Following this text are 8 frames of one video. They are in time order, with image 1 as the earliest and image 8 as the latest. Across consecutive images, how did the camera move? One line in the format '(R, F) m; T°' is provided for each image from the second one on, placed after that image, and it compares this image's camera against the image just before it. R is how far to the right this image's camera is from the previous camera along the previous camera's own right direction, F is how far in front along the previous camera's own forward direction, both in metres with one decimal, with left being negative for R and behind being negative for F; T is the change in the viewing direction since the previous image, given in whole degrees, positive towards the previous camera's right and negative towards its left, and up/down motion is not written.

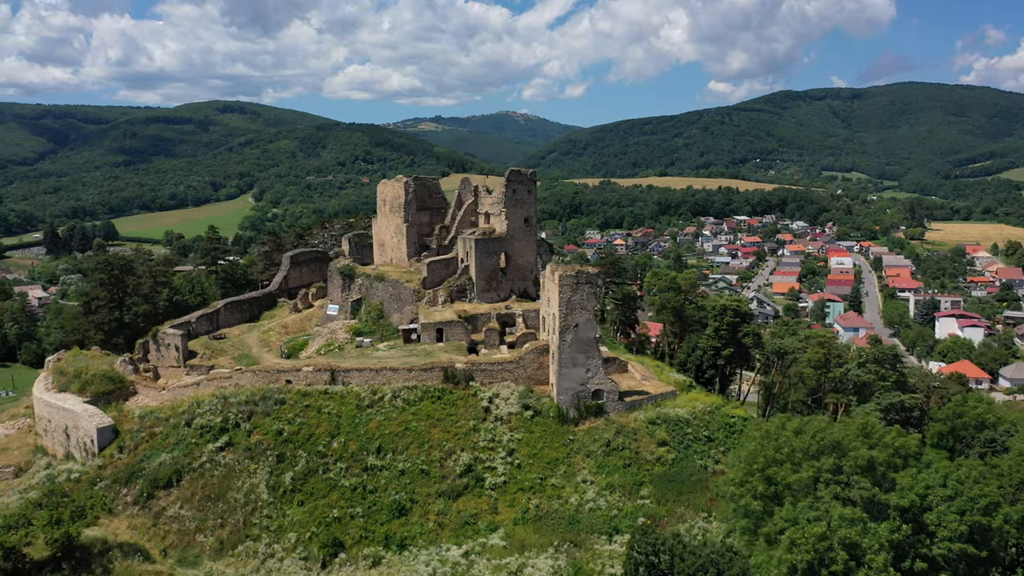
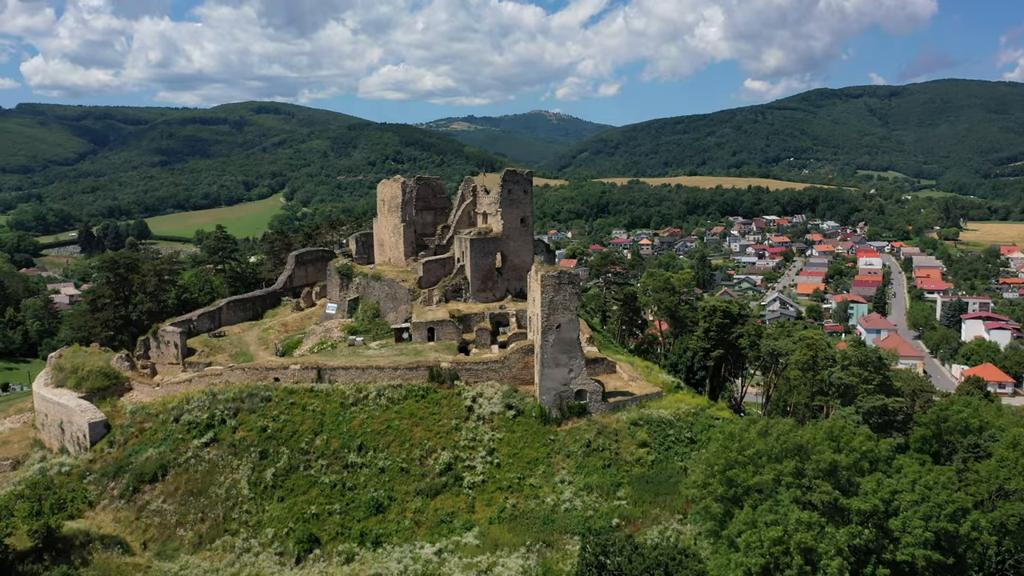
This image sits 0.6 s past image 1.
(+1.1, 0.0) m; -2°
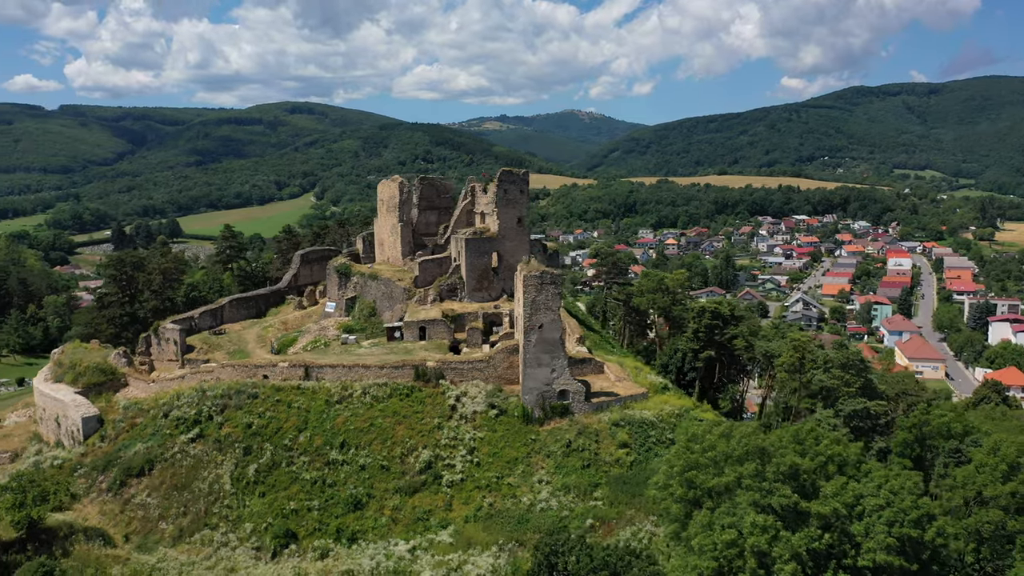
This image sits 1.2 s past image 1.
(+1.1, 0.0) m; -2°
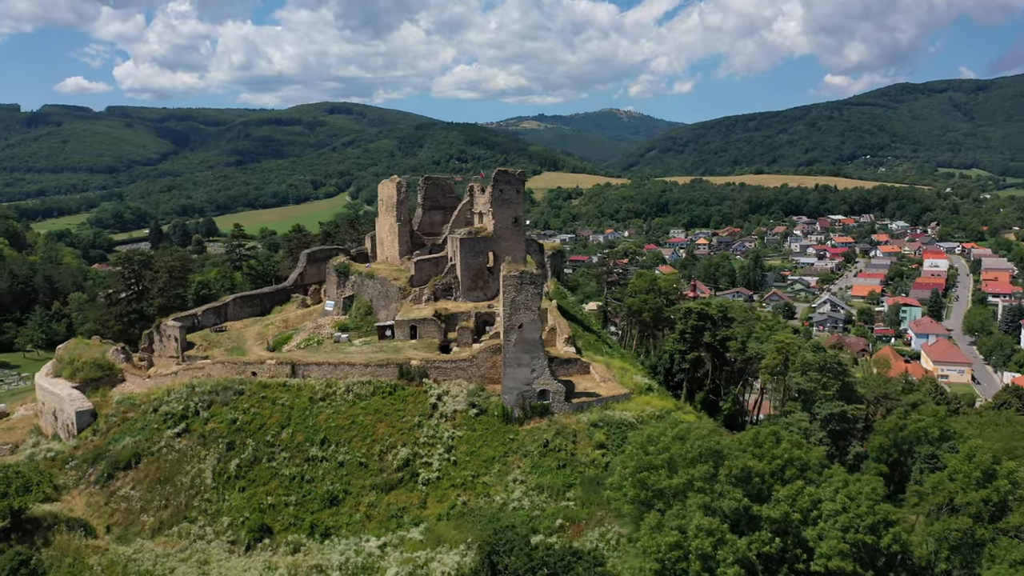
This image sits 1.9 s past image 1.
(+1.3, 0.0) m; -3°
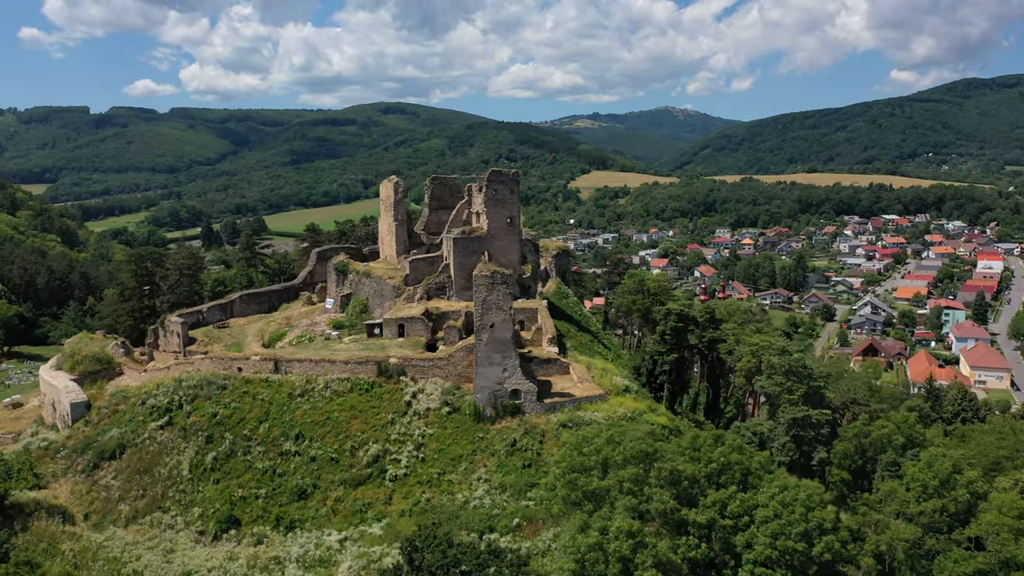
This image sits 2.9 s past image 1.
(+1.9, 0.0) m; -4°
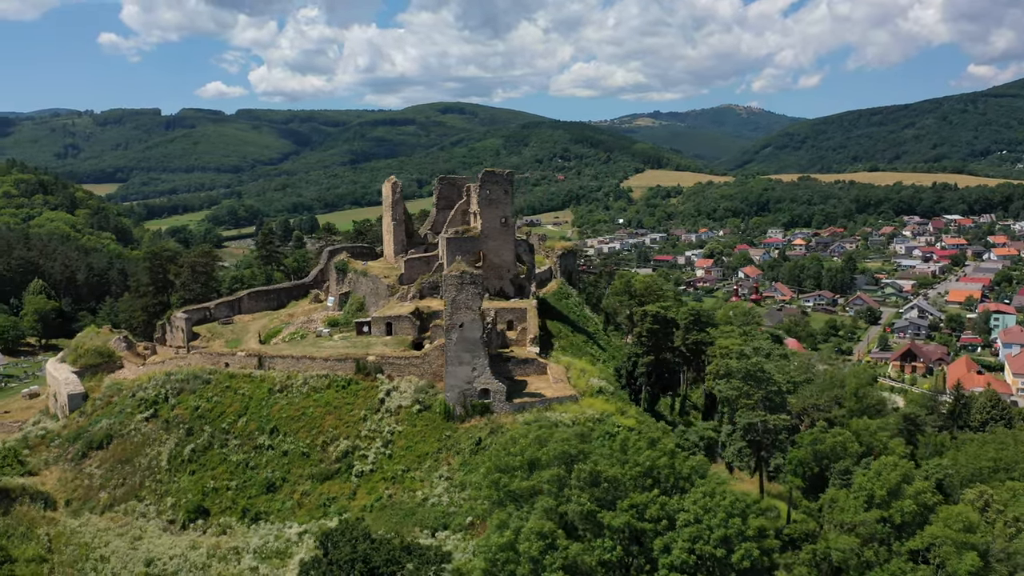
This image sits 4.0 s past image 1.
(+2.1, 0.0) m; -4°
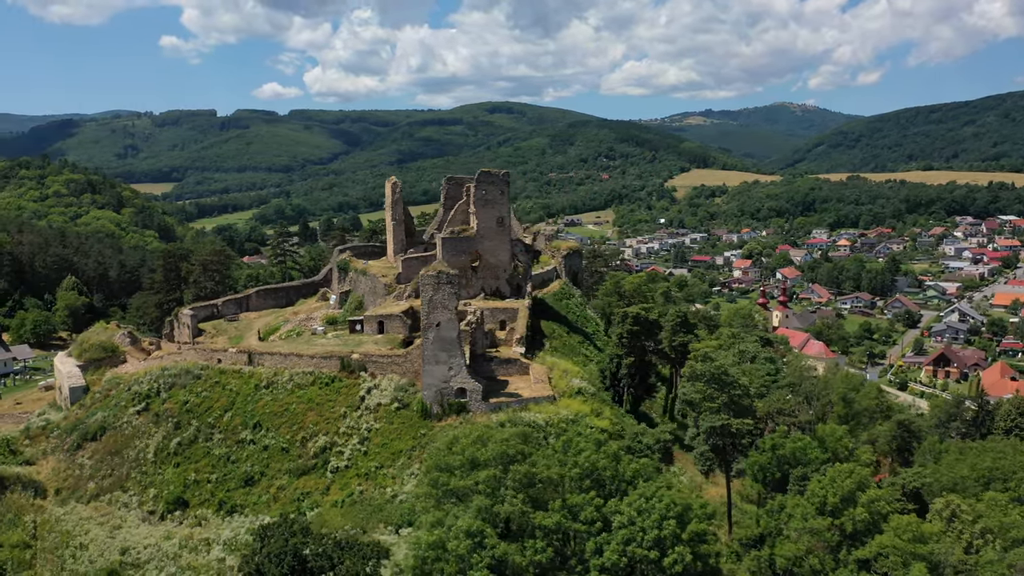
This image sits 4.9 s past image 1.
(+1.7, 0.0) m; -3°
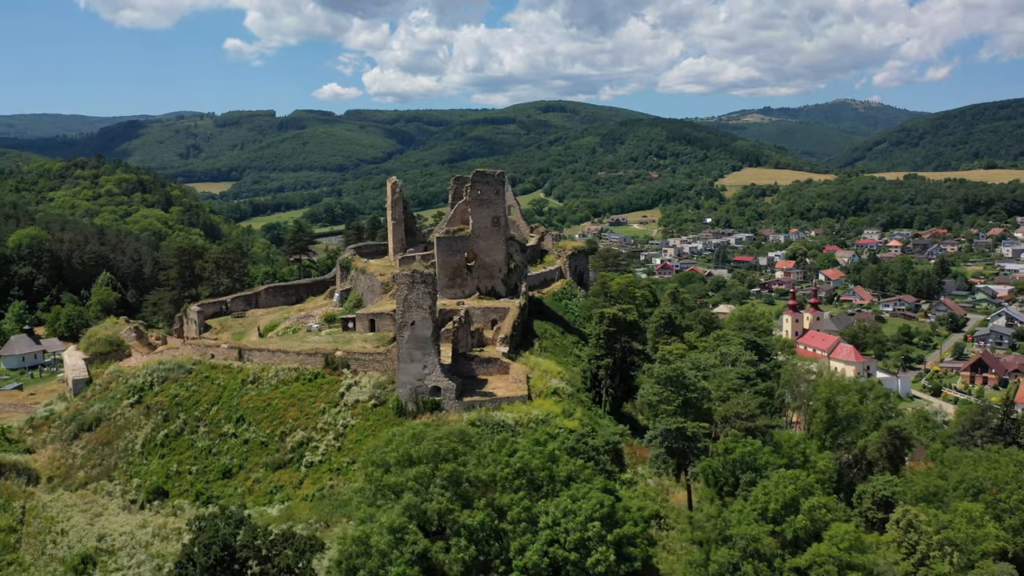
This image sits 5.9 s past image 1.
(+1.9, 0.0) m; -4°
